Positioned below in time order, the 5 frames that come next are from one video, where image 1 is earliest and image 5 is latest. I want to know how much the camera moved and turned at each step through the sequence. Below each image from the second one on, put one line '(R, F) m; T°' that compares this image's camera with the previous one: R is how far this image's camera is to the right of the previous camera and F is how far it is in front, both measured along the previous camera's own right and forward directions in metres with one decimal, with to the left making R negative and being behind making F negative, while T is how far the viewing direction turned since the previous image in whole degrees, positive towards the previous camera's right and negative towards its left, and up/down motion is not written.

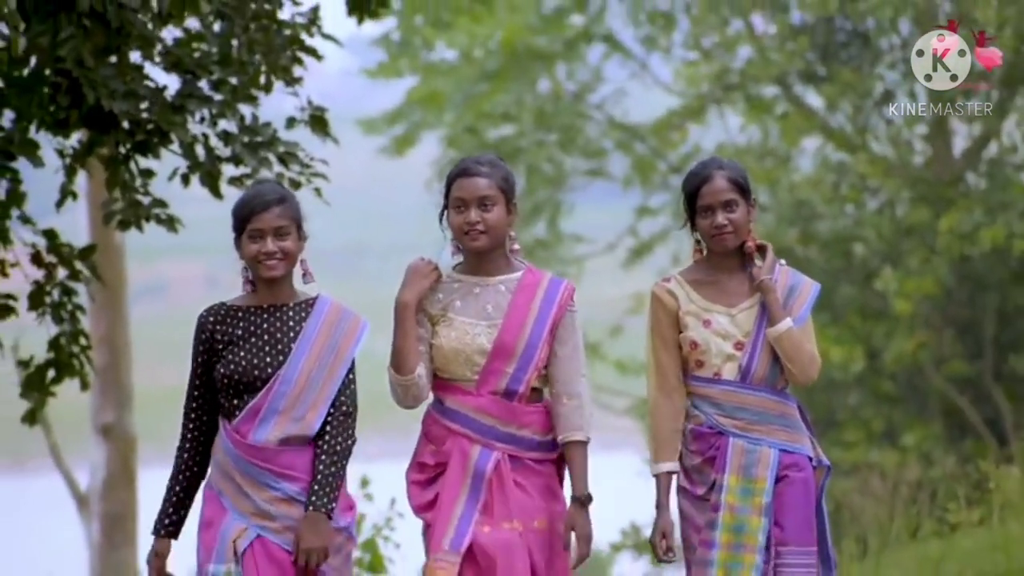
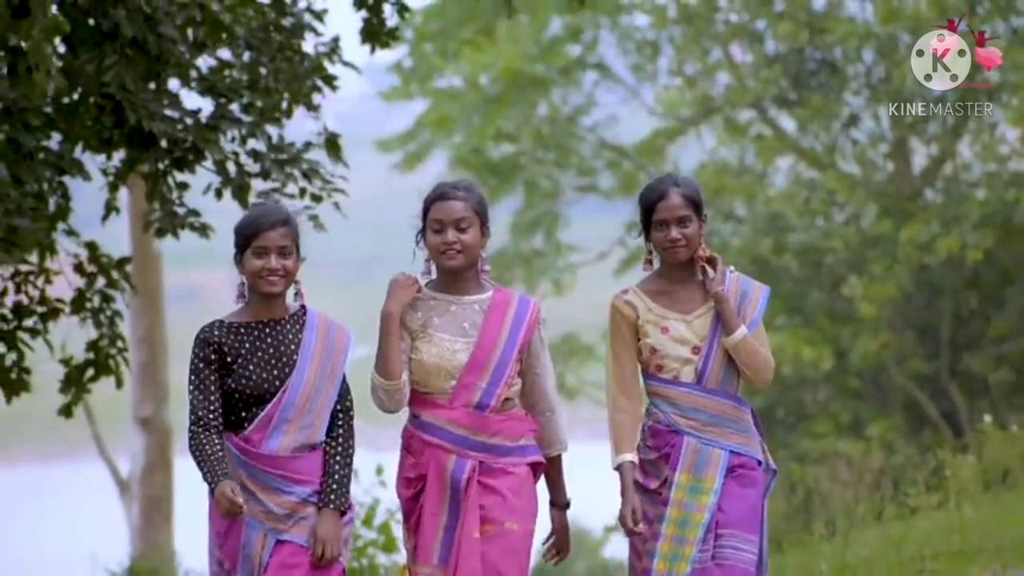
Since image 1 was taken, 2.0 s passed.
(+0.1, -0.6) m; -1°
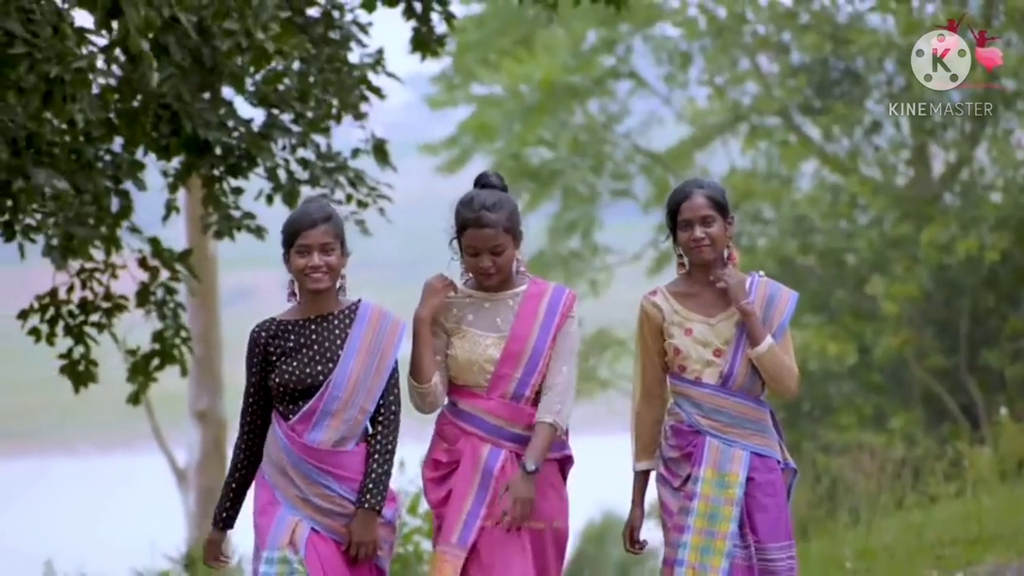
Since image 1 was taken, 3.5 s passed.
(-0.1, -0.3) m; -1°
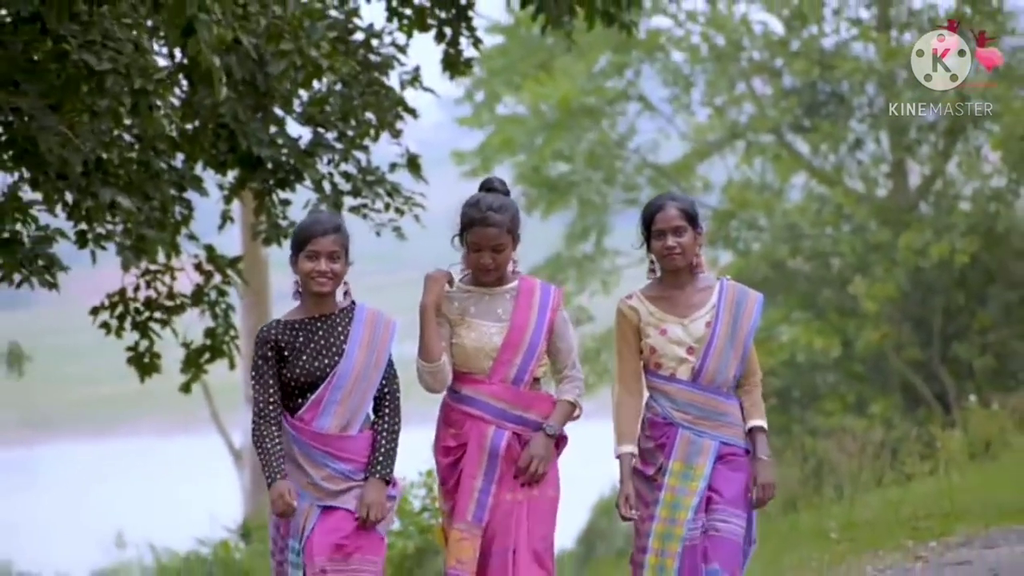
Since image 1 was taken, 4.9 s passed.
(0.0, -0.8) m; -1°
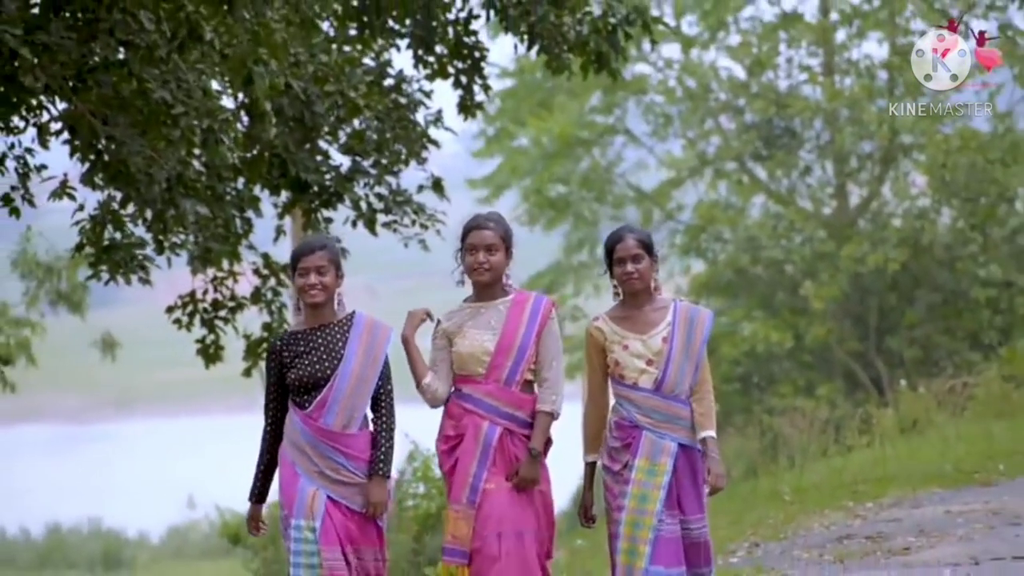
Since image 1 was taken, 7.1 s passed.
(+0.1, -1.4) m; -1°
